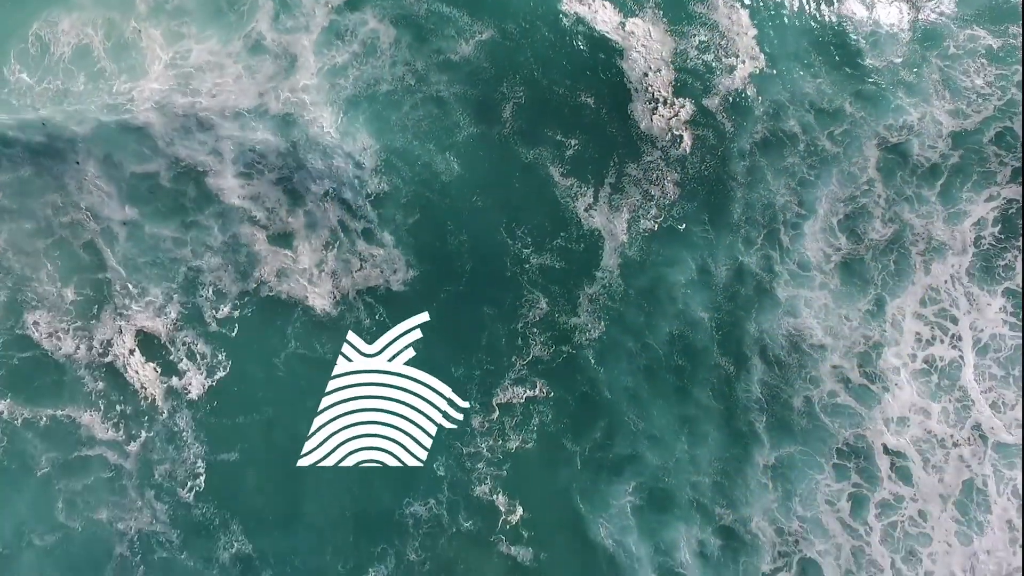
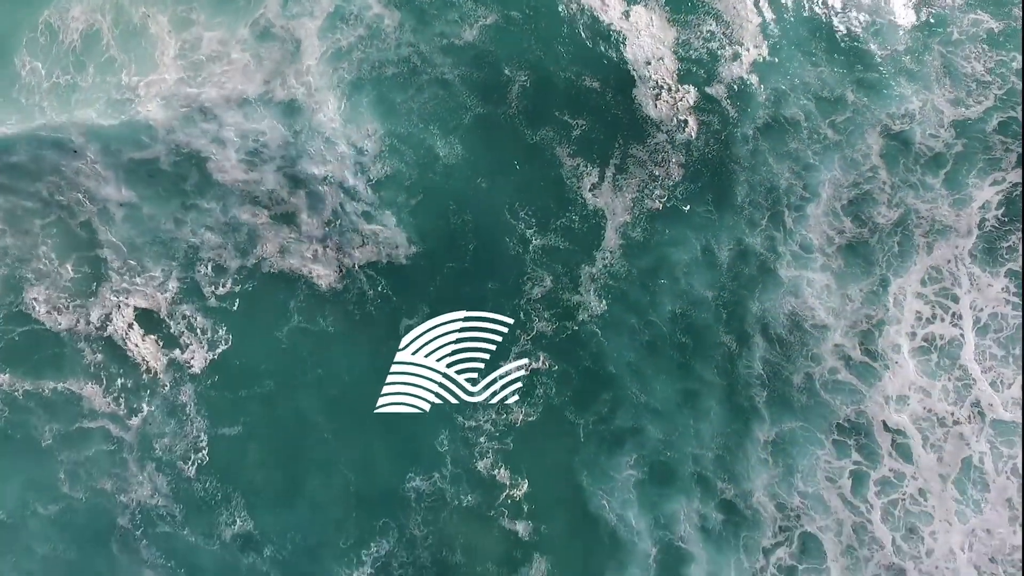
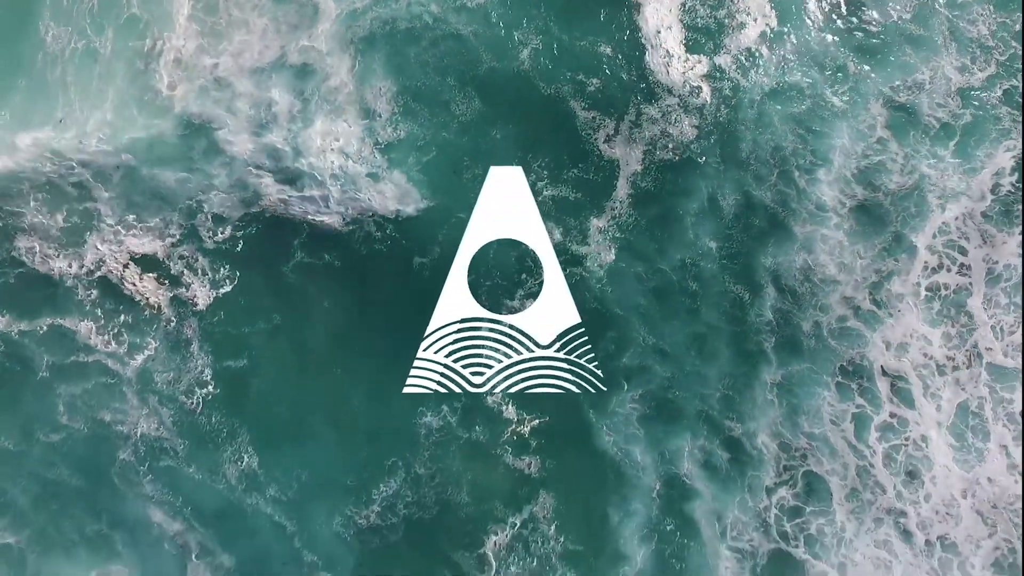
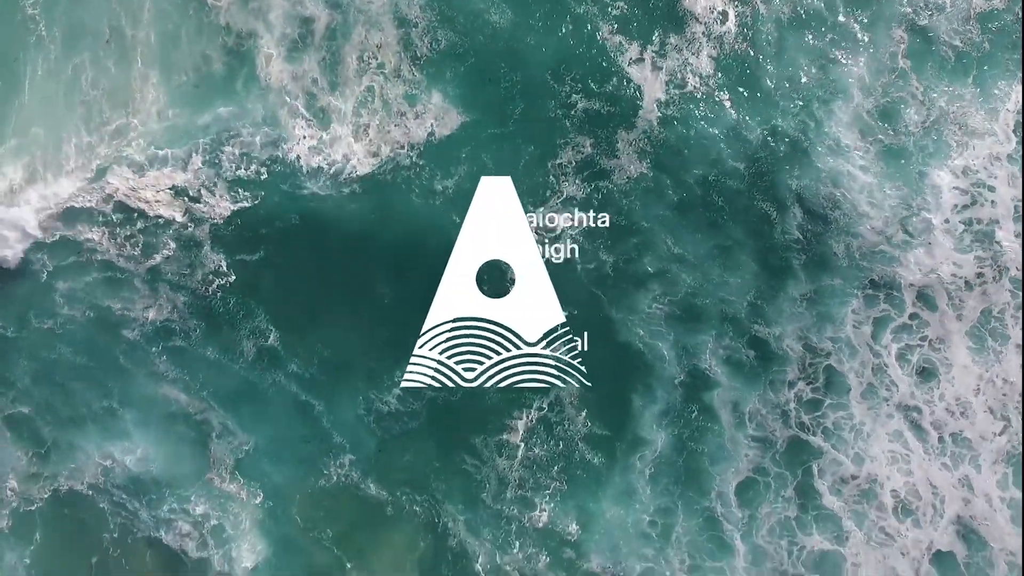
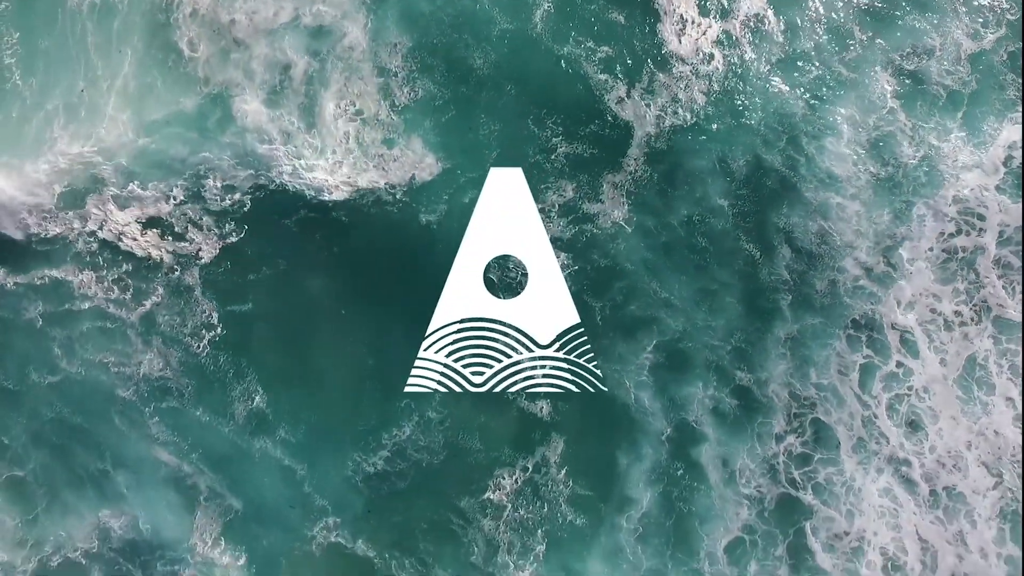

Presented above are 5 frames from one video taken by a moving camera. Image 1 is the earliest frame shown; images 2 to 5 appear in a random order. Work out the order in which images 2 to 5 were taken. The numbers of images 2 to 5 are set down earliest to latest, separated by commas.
2, 3, 5, 4
